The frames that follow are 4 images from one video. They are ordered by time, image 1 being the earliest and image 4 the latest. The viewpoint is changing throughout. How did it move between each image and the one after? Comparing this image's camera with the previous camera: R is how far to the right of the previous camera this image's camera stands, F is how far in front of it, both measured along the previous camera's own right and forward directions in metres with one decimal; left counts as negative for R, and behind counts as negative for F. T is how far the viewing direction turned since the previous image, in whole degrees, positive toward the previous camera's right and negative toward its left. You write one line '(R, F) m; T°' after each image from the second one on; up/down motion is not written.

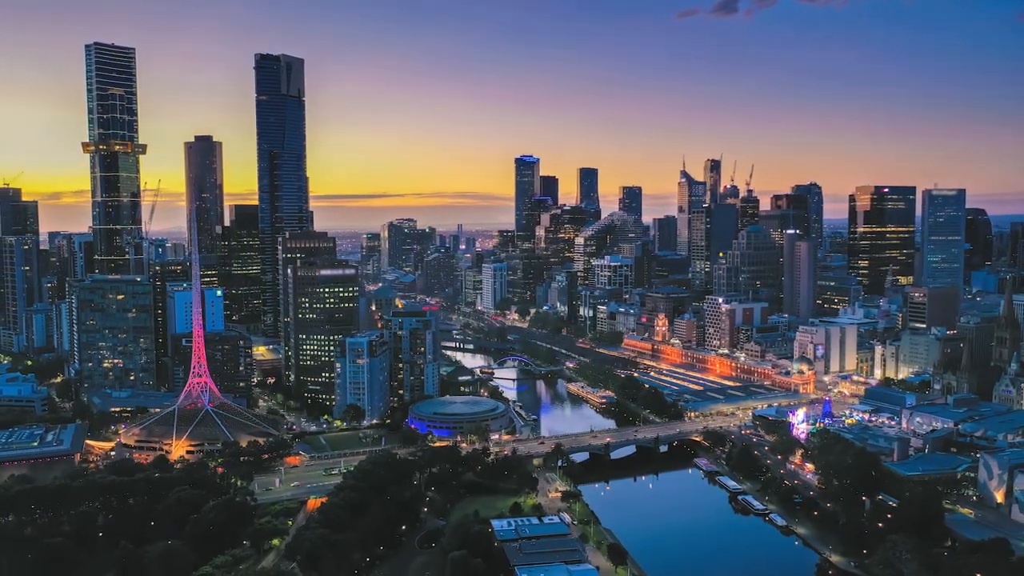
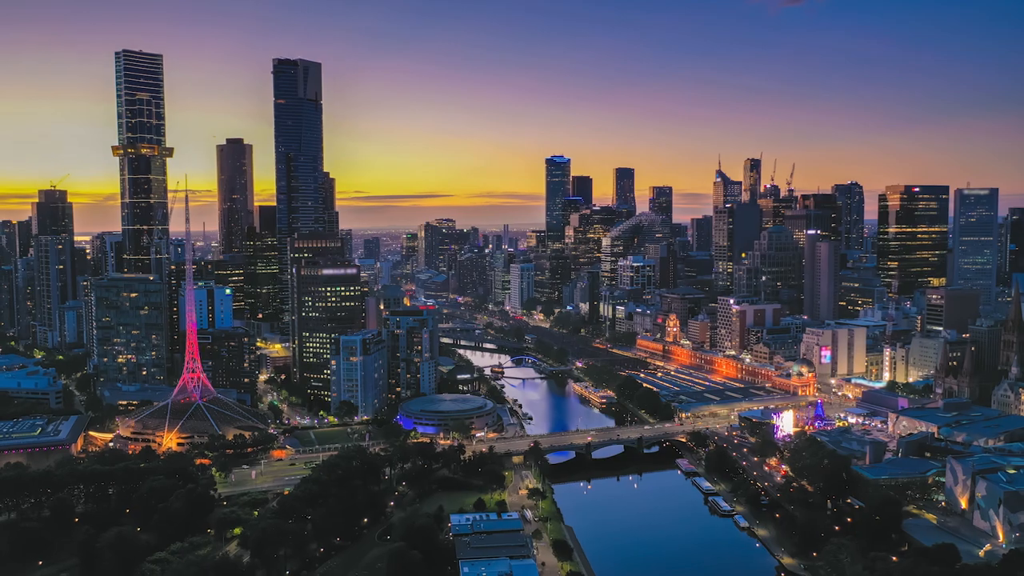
(+3.0, -0.4) m; -4°
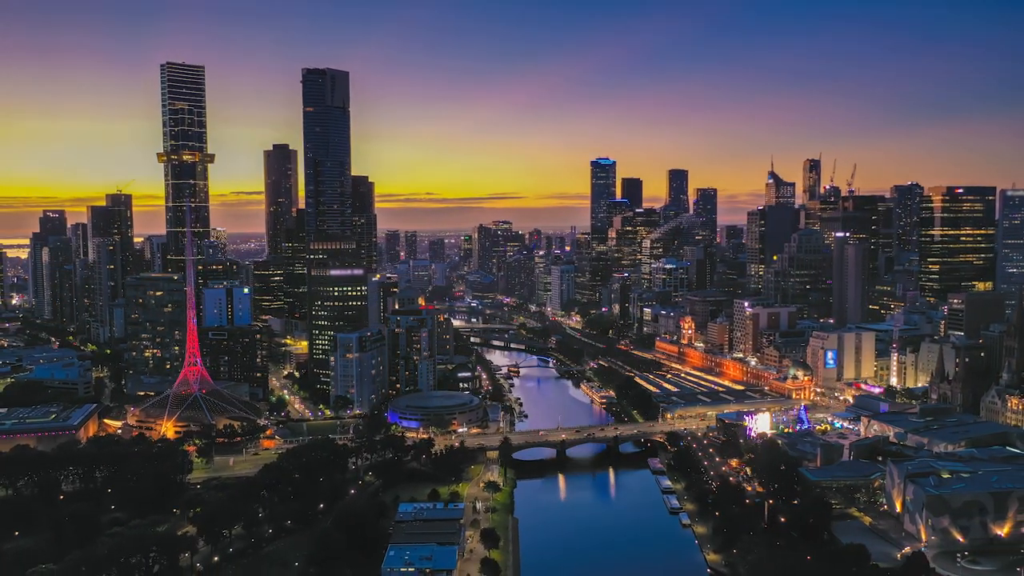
(+4.5, -1.0) m; -5°
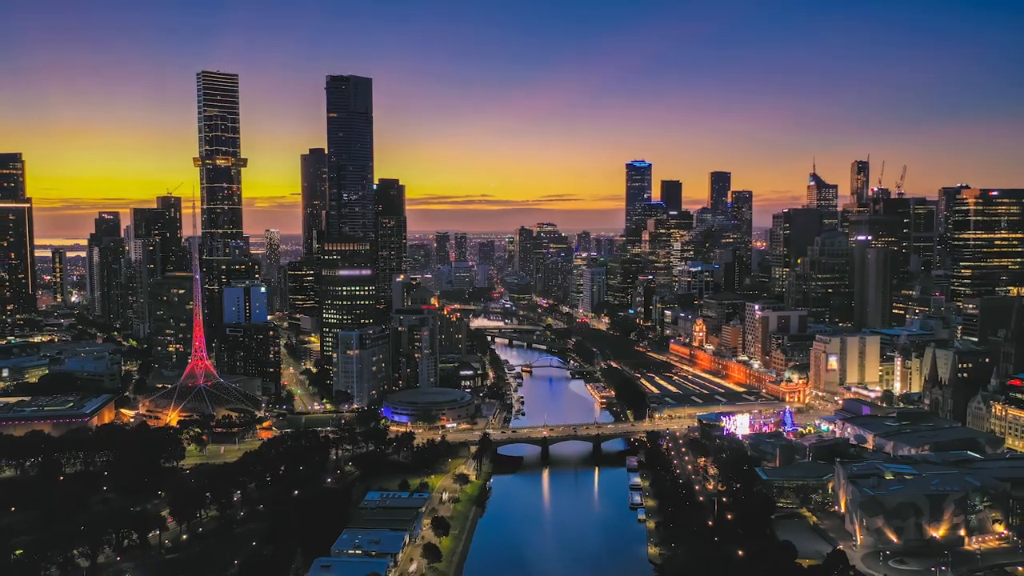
(+3.5, -1.1) m; -4°
